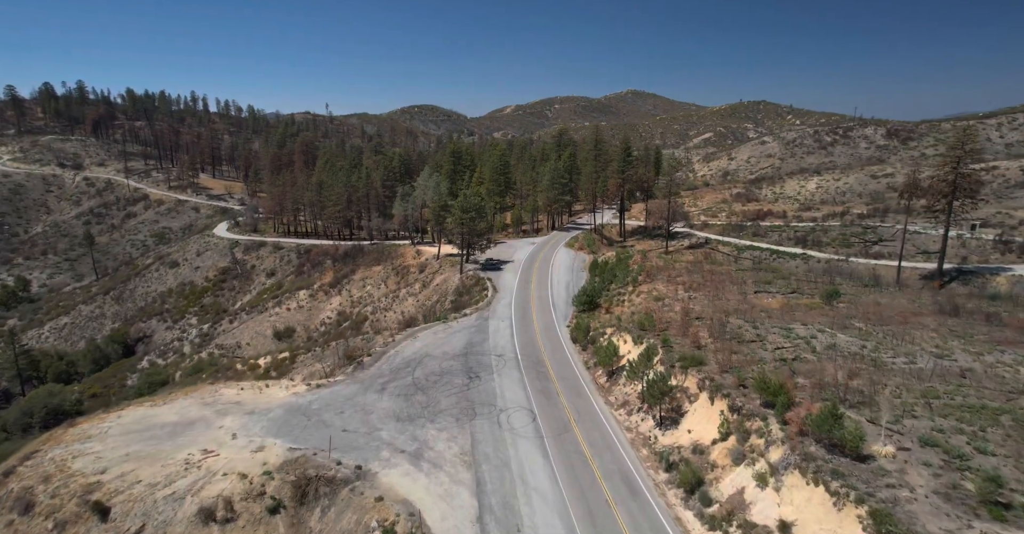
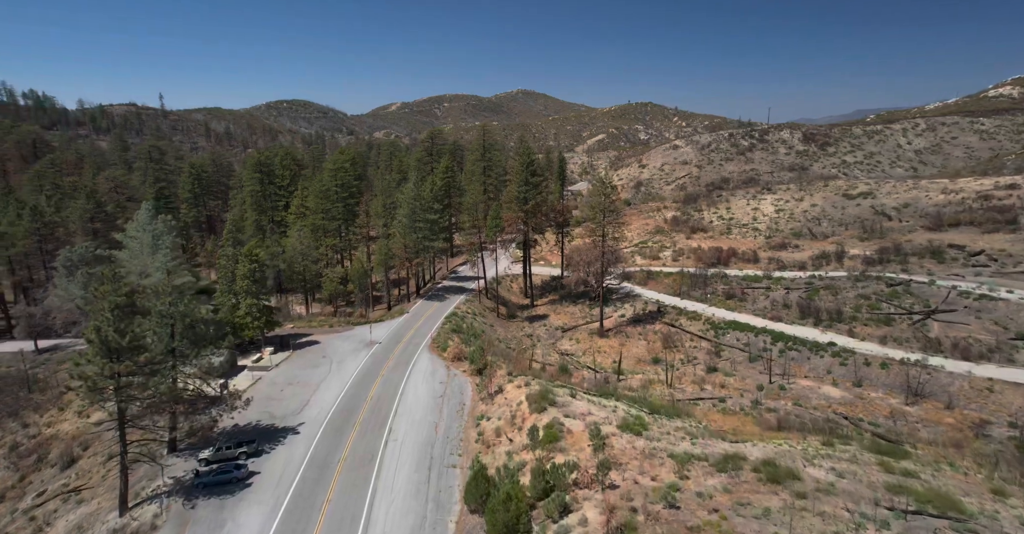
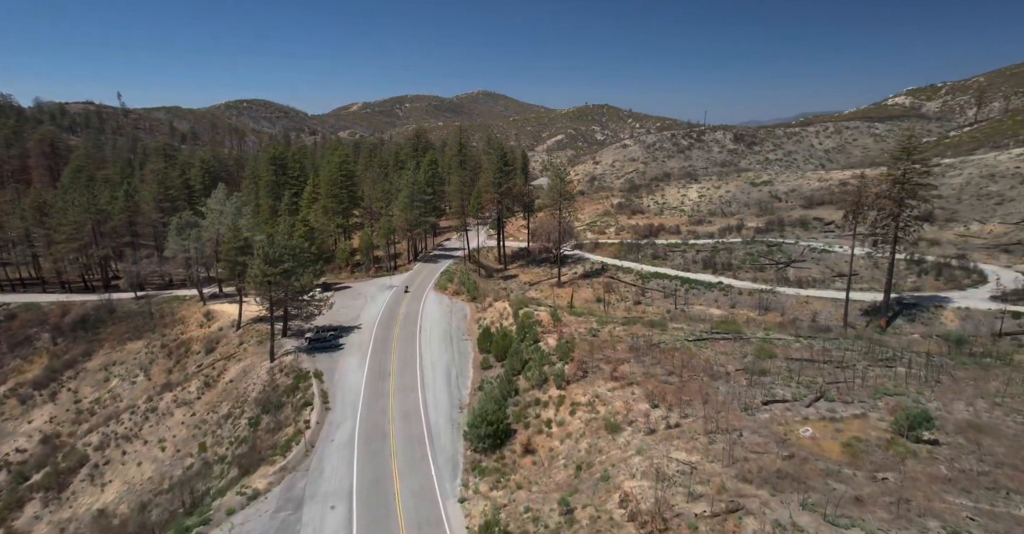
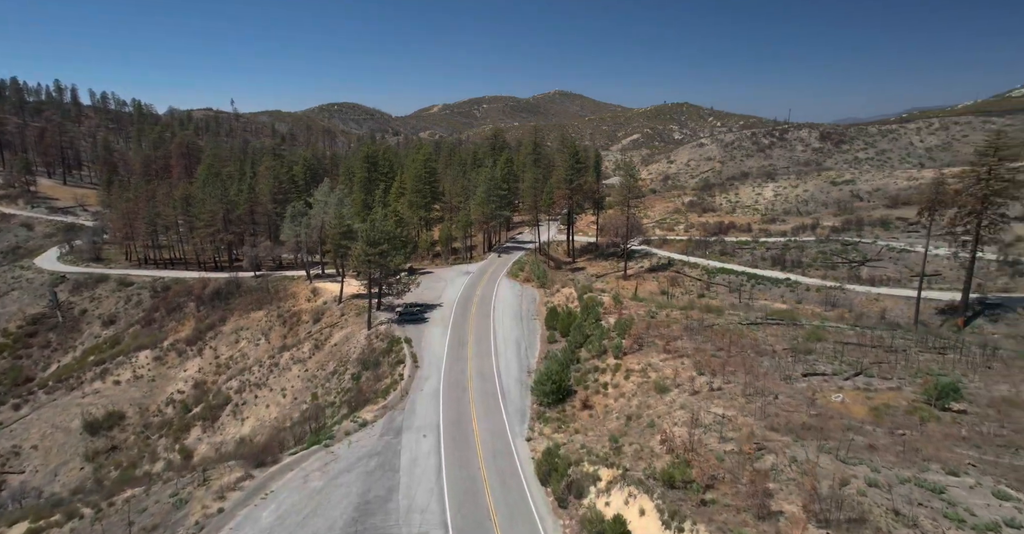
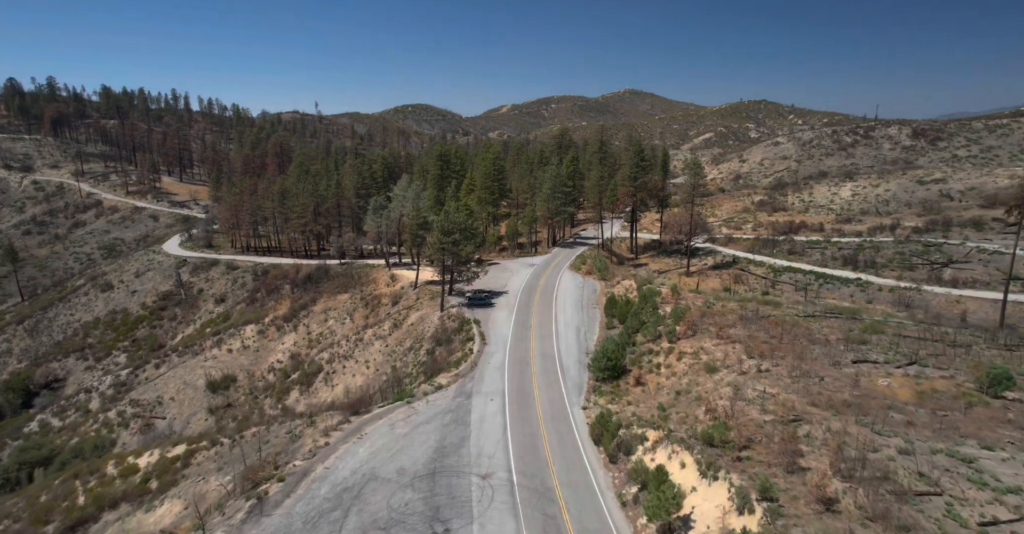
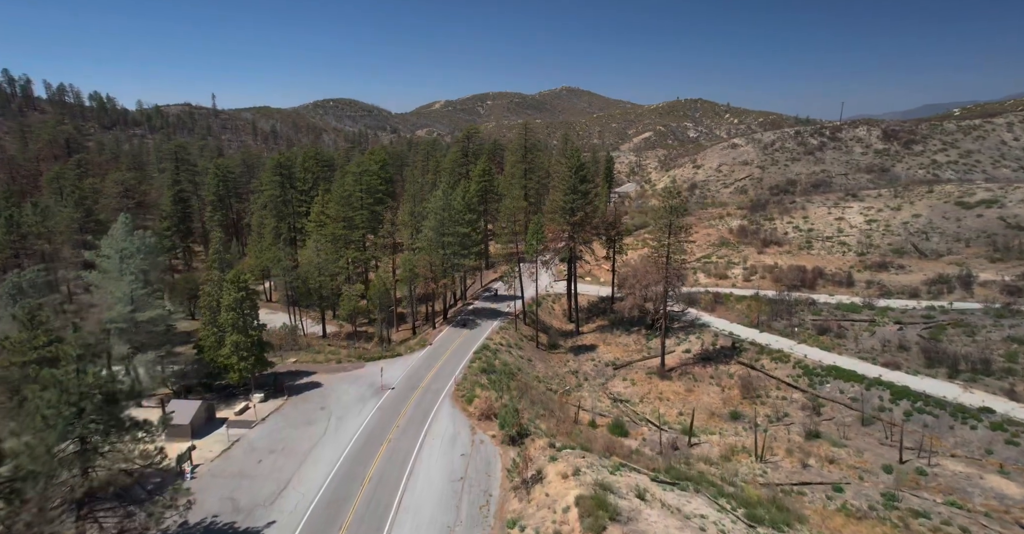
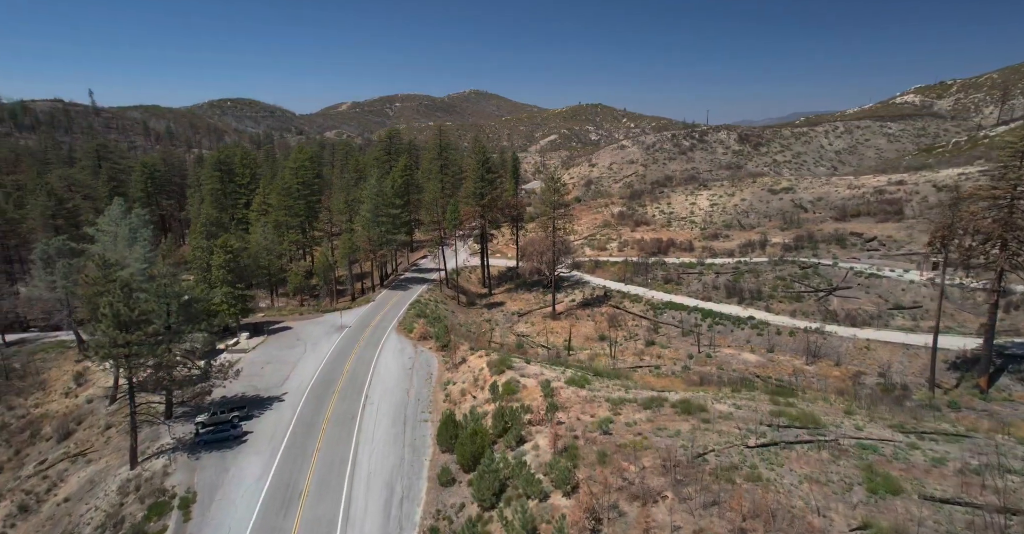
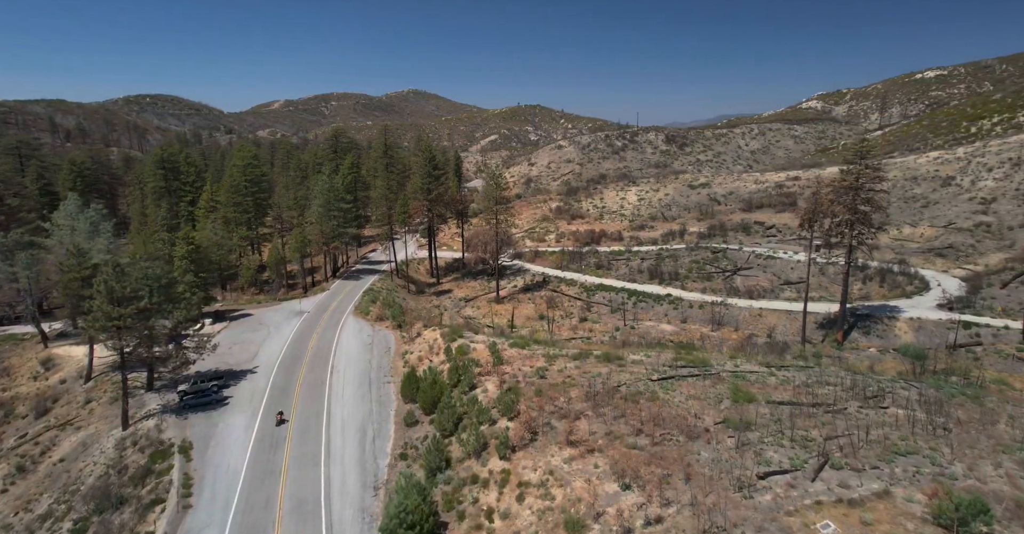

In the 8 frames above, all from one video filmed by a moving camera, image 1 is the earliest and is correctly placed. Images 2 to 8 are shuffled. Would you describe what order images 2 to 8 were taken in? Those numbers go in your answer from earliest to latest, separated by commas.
5, 4, 3, 8, 7, 2, 6
